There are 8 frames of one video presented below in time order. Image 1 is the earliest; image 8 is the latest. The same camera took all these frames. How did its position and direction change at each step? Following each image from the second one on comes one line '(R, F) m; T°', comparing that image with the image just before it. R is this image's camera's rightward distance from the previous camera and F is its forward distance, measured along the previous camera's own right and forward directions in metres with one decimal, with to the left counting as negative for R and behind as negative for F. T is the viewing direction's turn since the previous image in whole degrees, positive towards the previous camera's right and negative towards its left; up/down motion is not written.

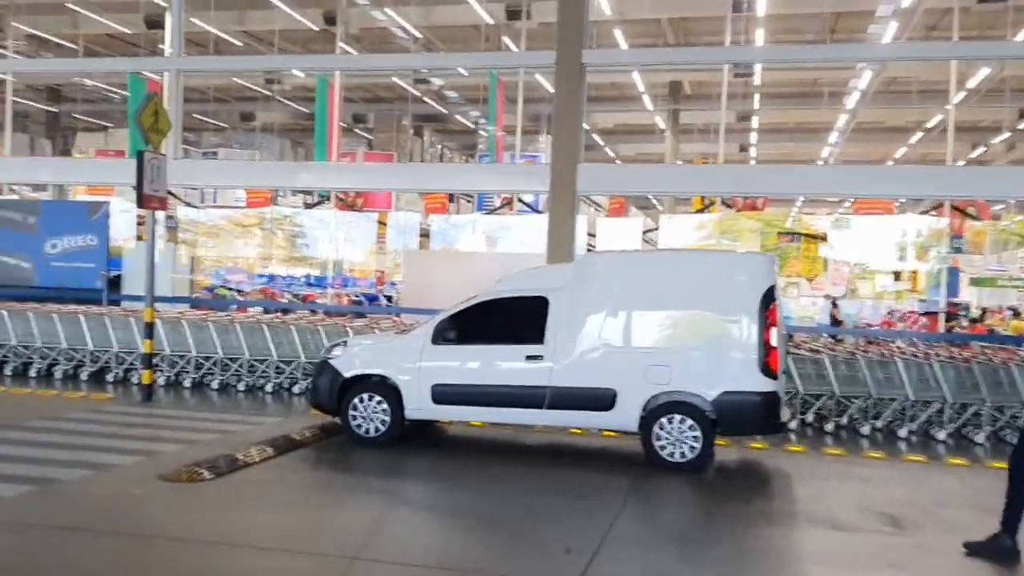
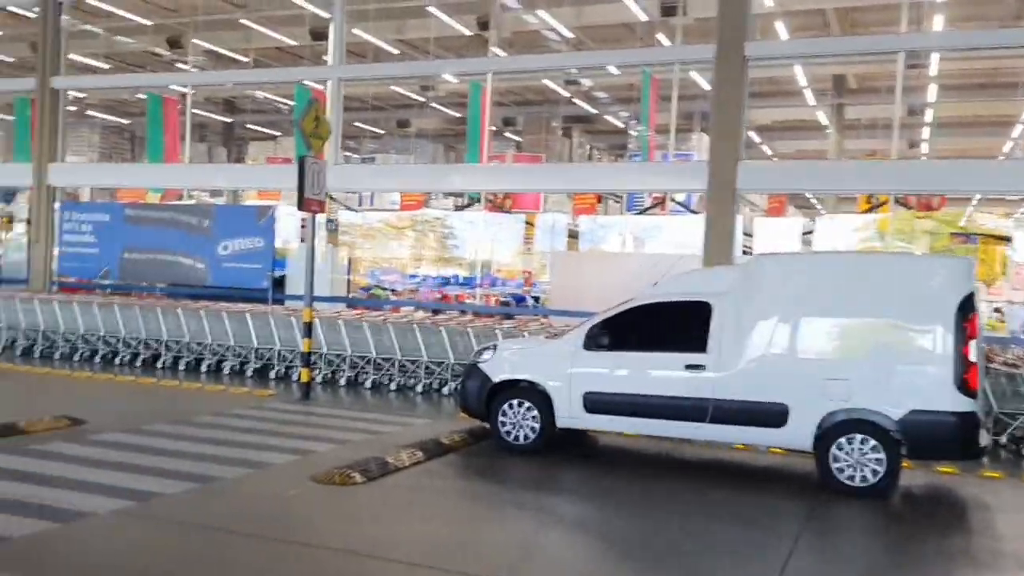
(-0.1, +0.3) m; -10°
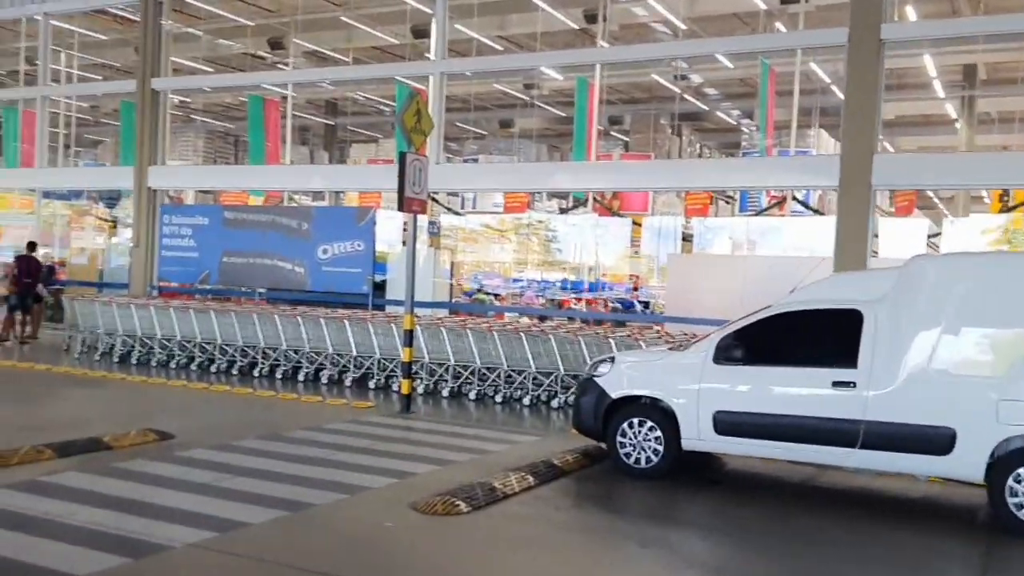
(-0.2, +0.8) m; -6°
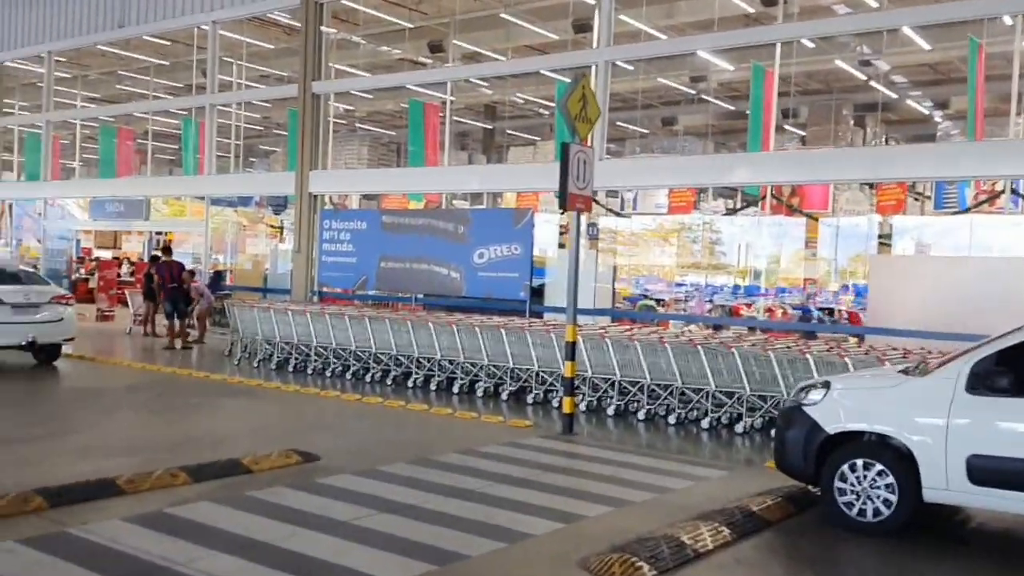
(-0.2, +1.1) m; -10°
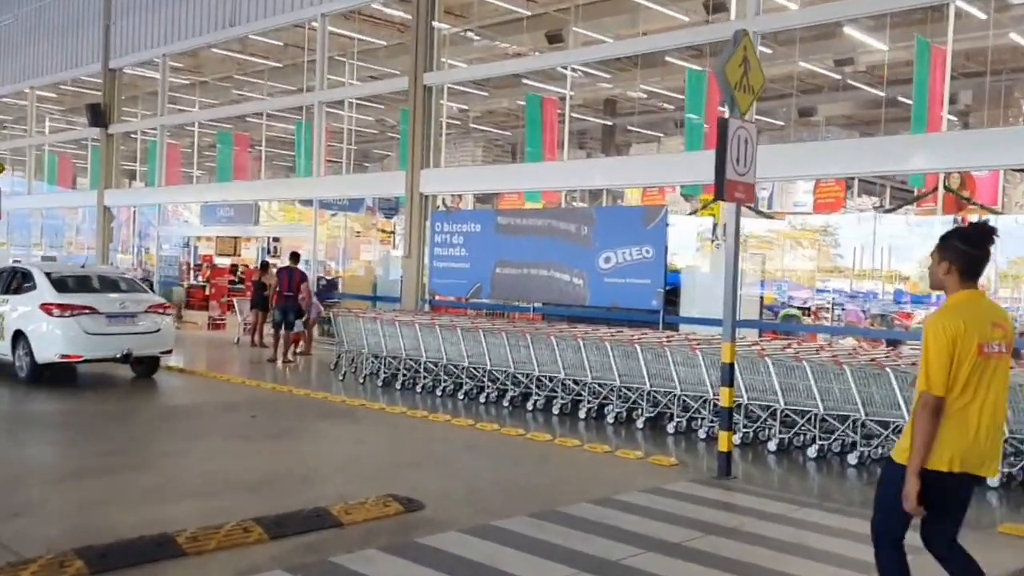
(-0.2, +1.4) m; -7°
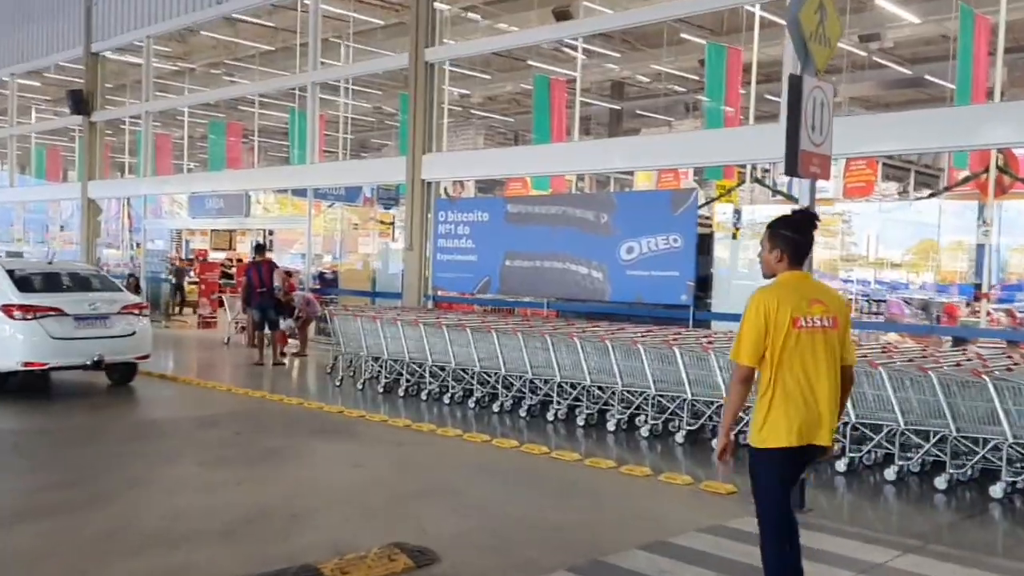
(-0.2, +1.1) m; 0°
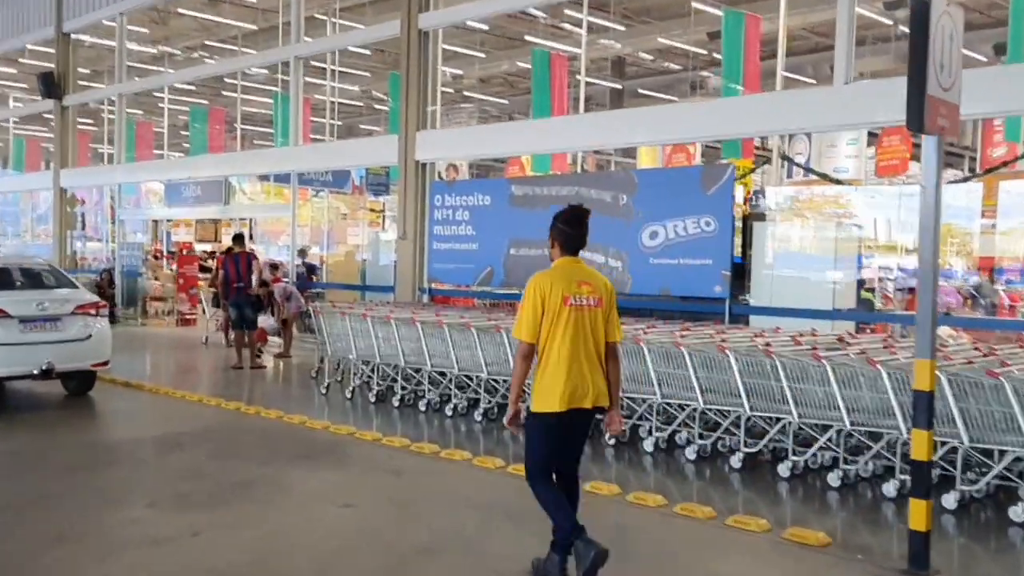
(-0.2, +1.3) m; 0°
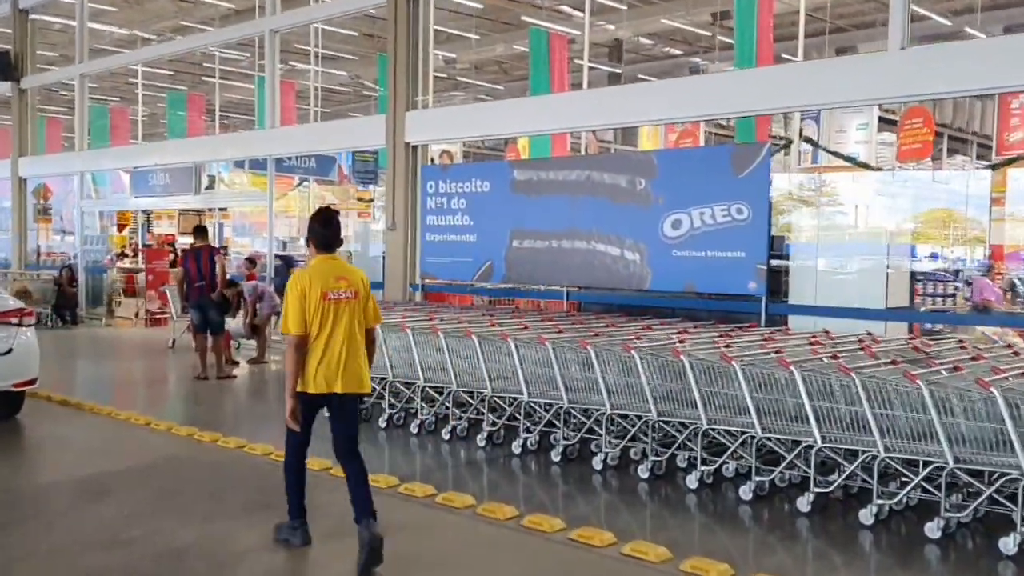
(-0.1, +1.3) m; +1°
